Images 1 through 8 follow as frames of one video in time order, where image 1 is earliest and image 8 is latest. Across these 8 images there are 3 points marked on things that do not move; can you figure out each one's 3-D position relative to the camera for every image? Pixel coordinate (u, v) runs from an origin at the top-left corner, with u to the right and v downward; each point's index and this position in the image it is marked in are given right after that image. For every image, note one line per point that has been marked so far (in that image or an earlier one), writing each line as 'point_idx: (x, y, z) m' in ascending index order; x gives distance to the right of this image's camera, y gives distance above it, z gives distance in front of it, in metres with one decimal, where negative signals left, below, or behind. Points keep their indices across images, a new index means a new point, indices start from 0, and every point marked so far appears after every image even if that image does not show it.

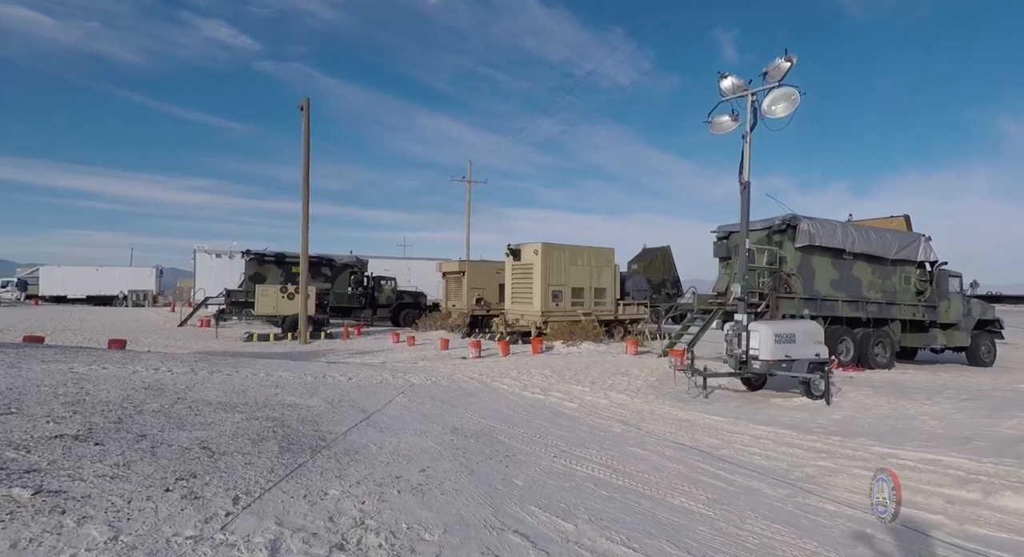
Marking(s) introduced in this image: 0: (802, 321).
0: (+5.1, -0.7, +10.6) m
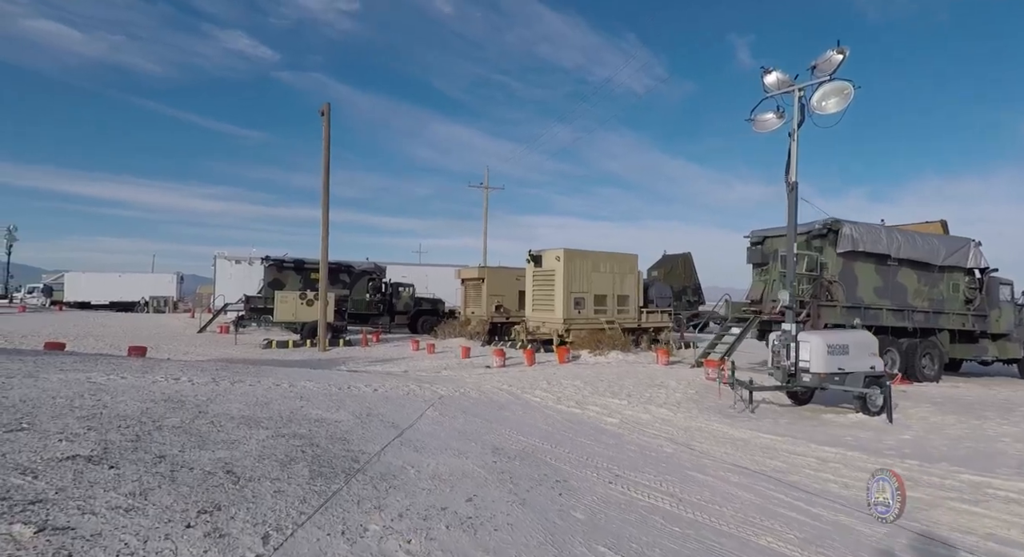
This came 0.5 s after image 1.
0: (+5.7, -0.9, +9.9) m
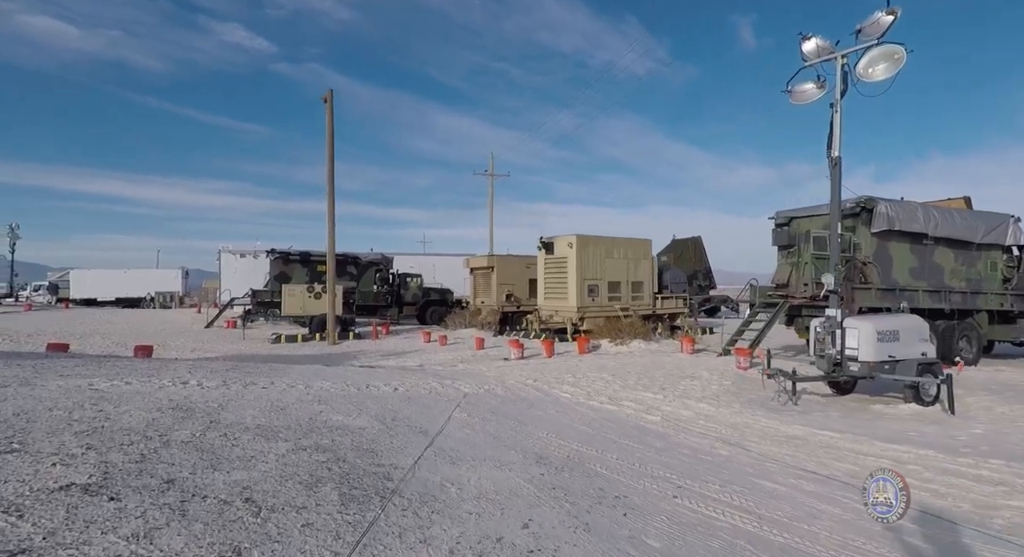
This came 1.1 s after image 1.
0: (+6.1, -0.6, +9.3) m
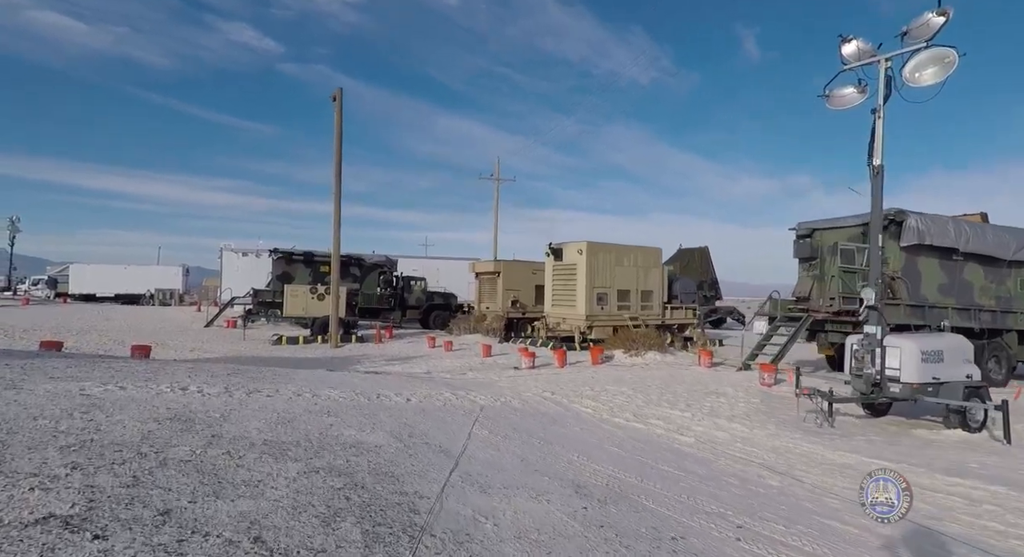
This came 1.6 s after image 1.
0: (+6.4, -0.8, +8.8) m
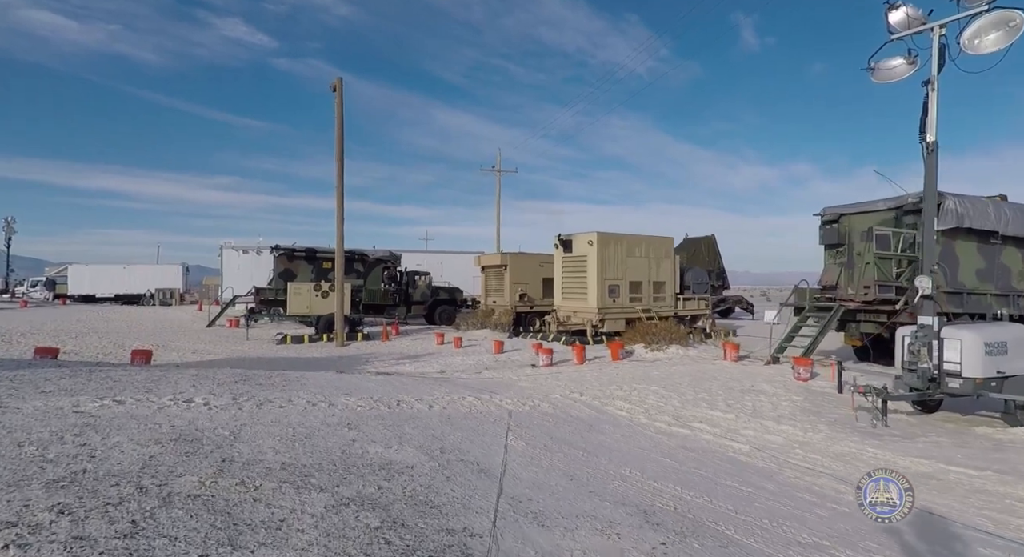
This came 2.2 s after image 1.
0: (+6.8, -0.6, +8.1) m
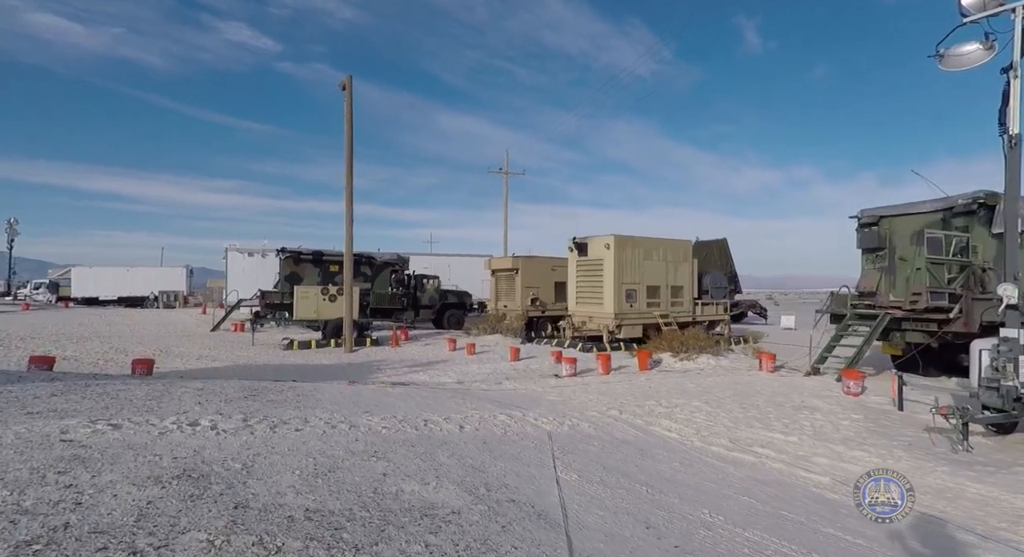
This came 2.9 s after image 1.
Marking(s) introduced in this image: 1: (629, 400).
0: (+7.3, -0.7, +7.3) m
1: (+2.0, -2.0, +10.0) m
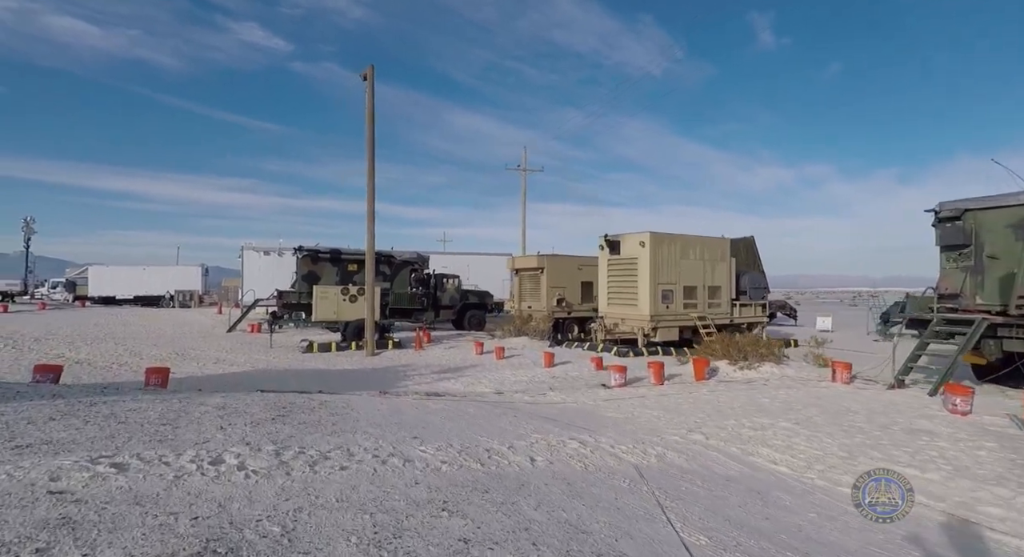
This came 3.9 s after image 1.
0: (+8.0, -0.8, +6.0) m
1: (+2.8, -2.0, +8.8) m
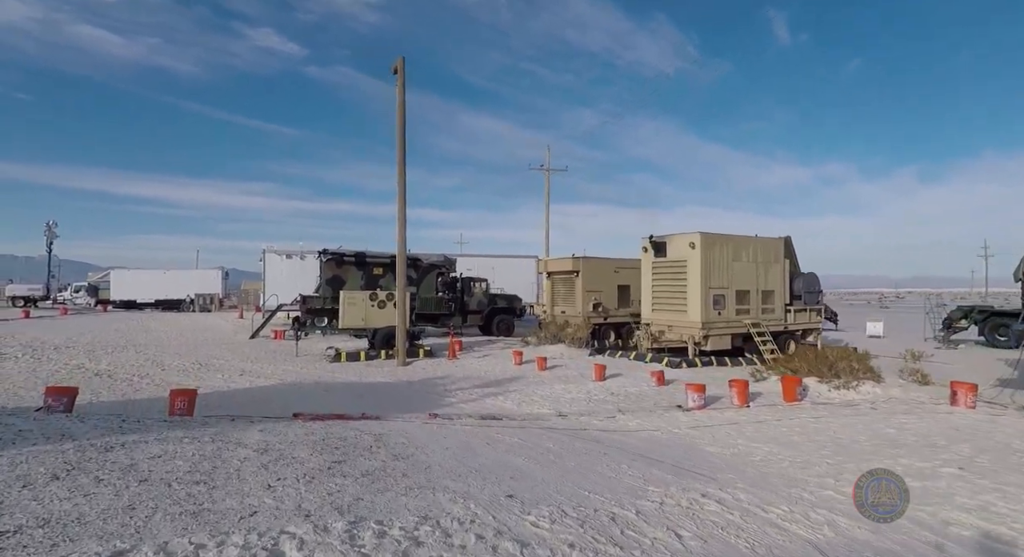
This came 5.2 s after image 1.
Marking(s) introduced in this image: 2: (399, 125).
0: (+9.1, -0.9, +4.4) m
1: (+3.9, -2.2, +7.3) m
2: (-3.4, +4.9, +18.5) m
